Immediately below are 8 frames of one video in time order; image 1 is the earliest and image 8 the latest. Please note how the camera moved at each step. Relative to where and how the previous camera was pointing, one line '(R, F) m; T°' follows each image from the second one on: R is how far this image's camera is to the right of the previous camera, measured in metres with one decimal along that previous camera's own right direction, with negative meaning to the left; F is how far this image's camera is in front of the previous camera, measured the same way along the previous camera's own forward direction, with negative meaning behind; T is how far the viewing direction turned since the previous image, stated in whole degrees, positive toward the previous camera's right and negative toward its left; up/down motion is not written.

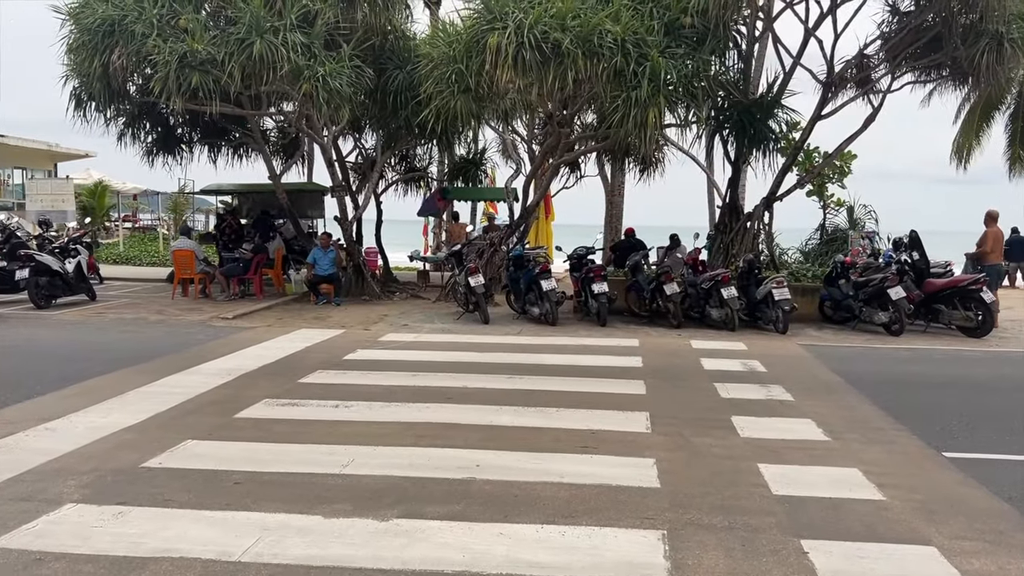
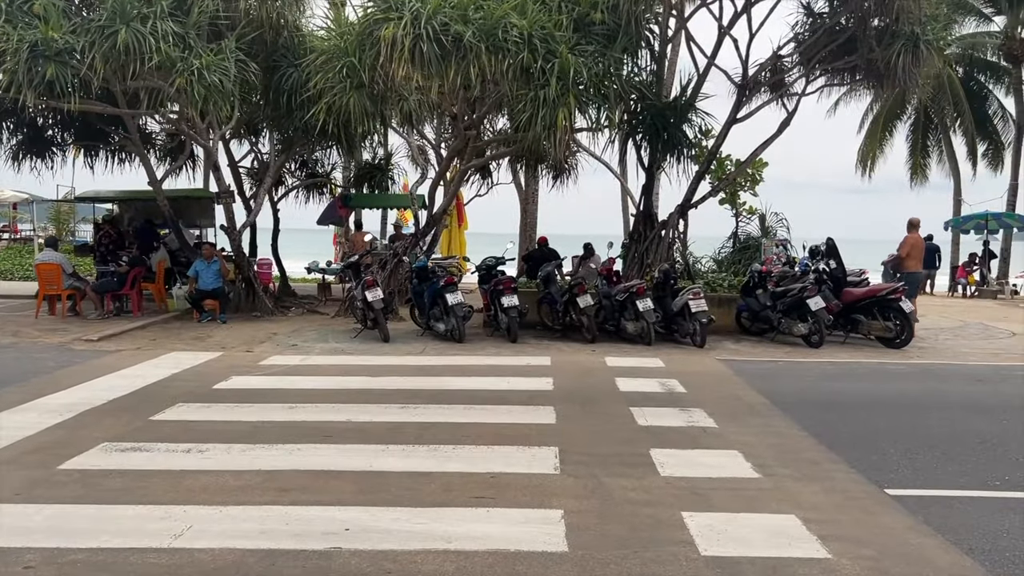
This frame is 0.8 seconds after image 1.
(+0.2, +0.8) m; +6°
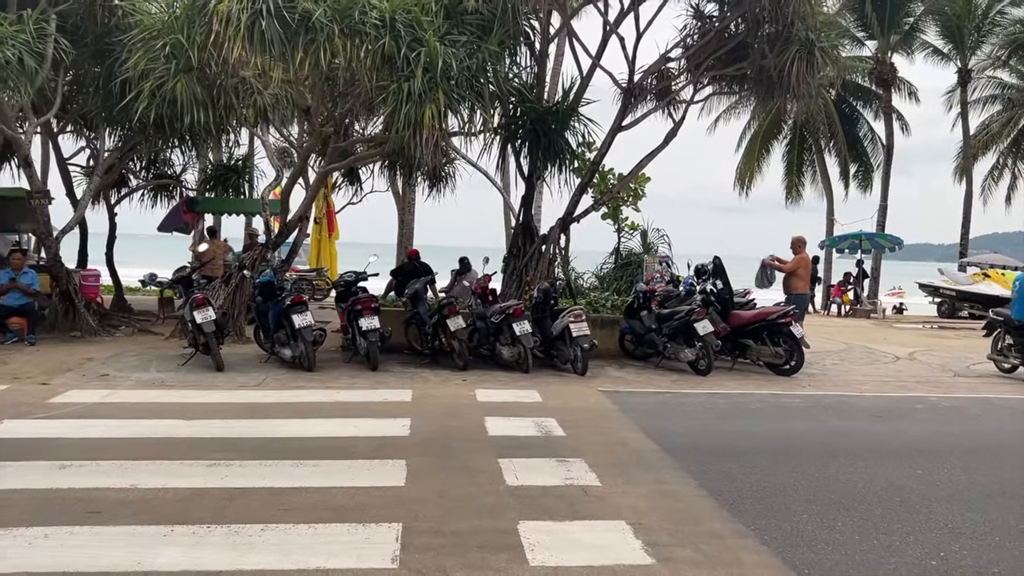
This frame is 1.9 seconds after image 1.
(+0.3, +1.1) m; +8°
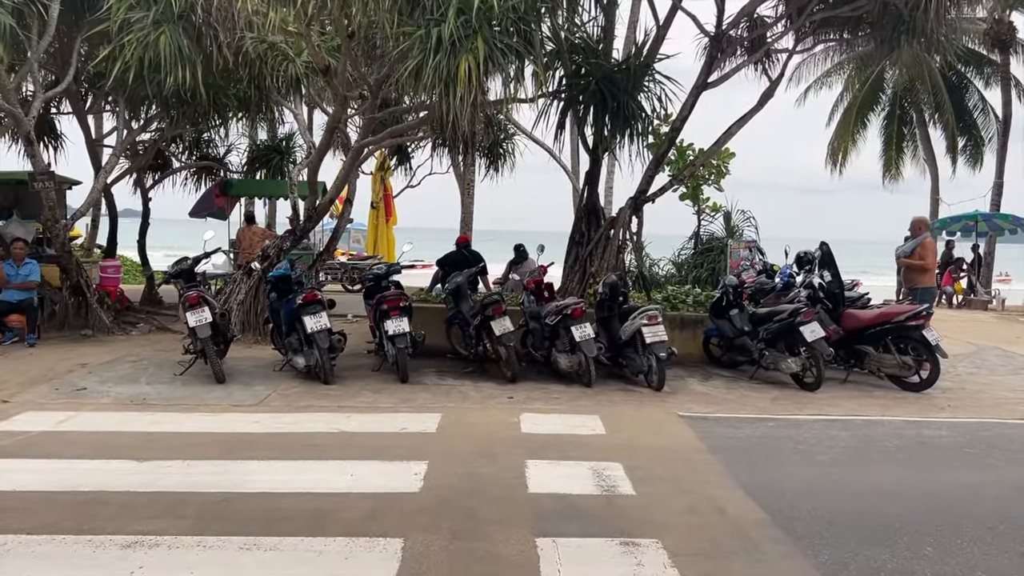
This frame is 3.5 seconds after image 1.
(+0.1, +1.7) m; -5°
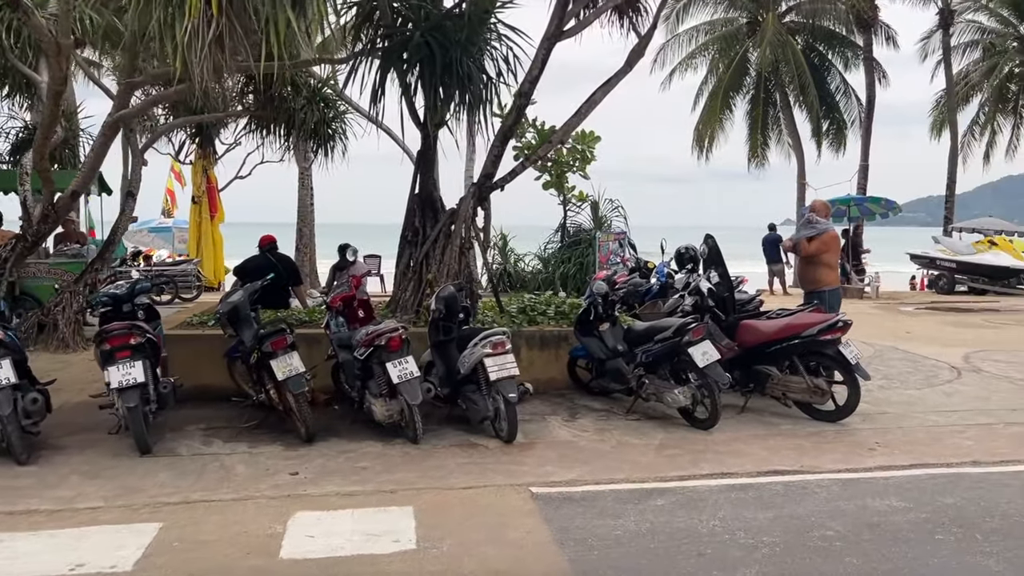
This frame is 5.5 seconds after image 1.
(+0.5, +2.0) m; +8°
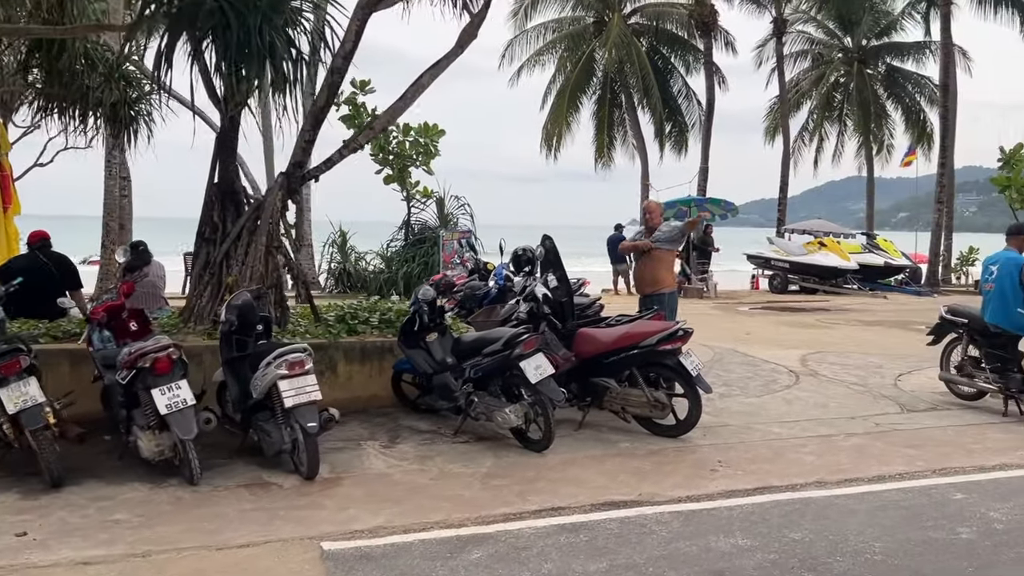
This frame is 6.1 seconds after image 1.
(+0.3, +0.7) m; +10°
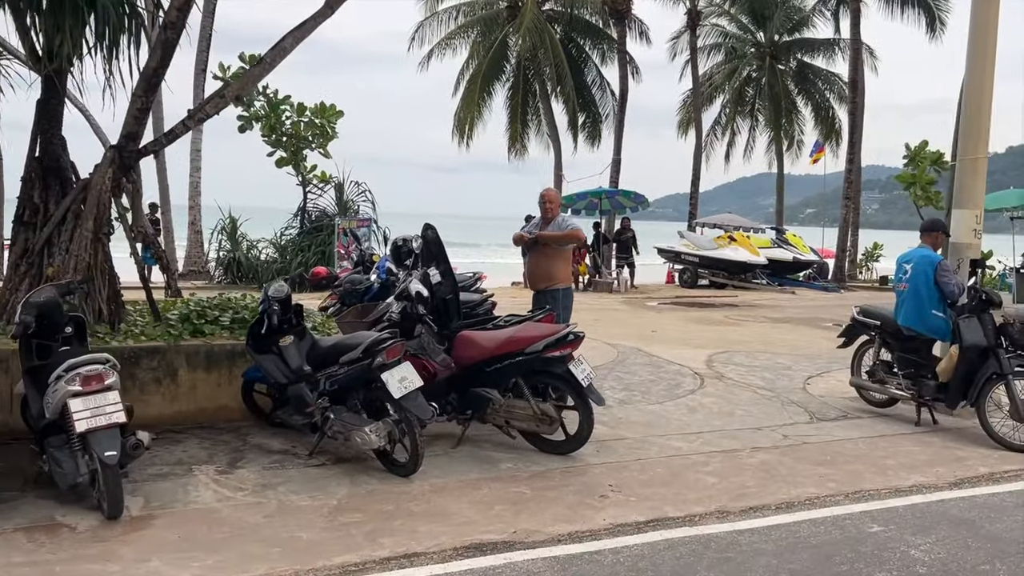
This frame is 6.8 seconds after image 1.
(+0.3, +0.7) m; +5°
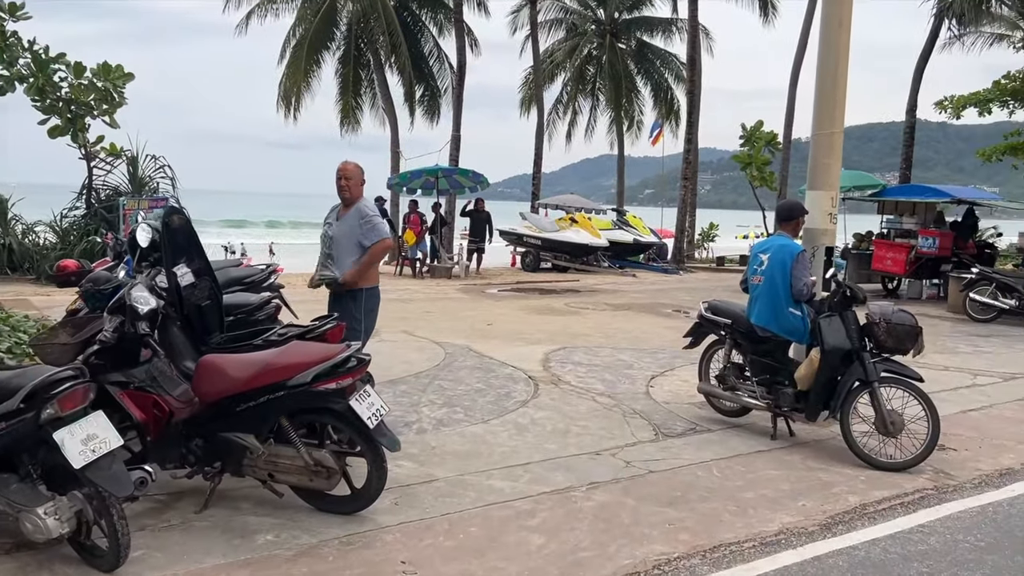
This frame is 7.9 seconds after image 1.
(+0.4, +1.1) m; +10°
